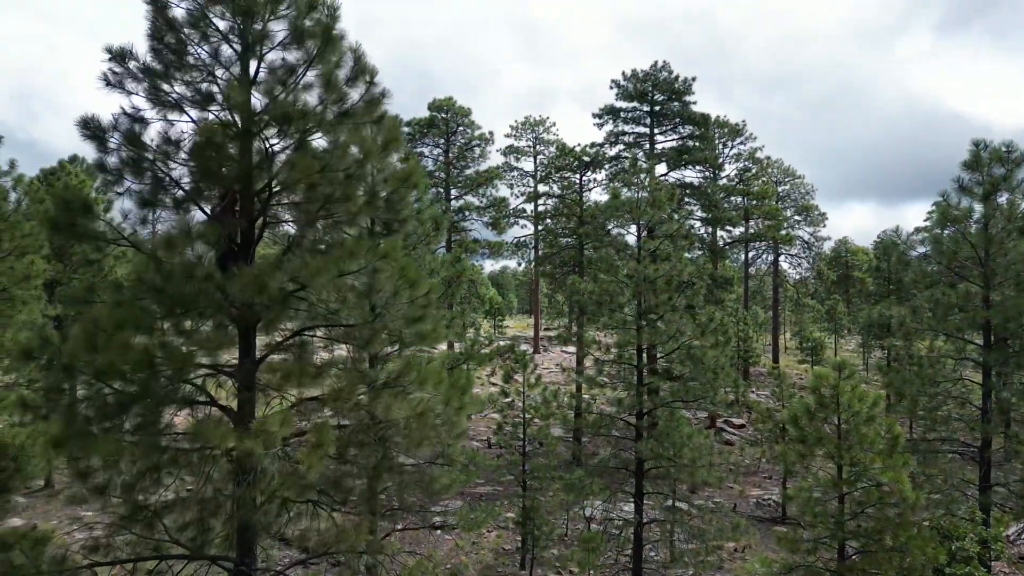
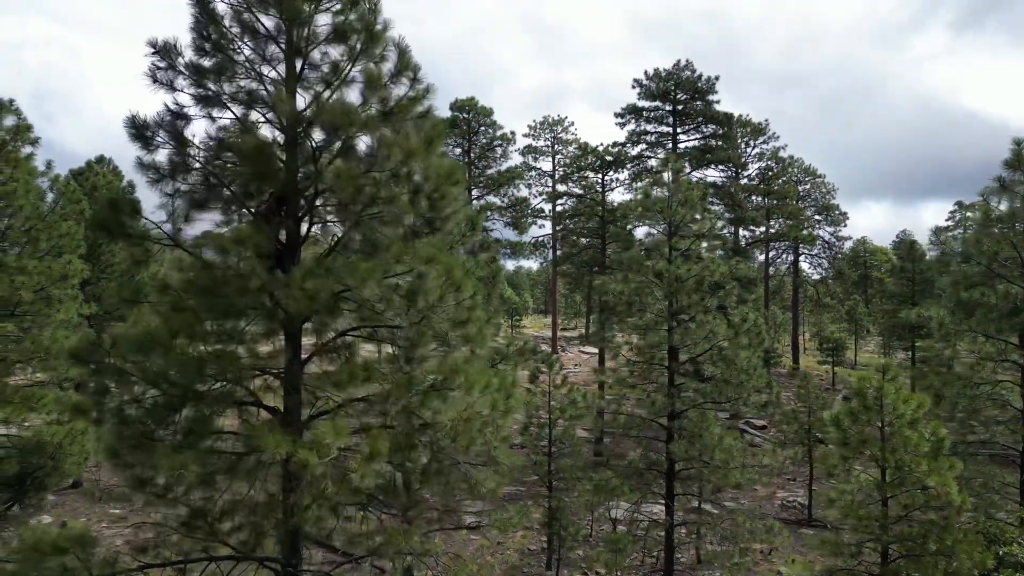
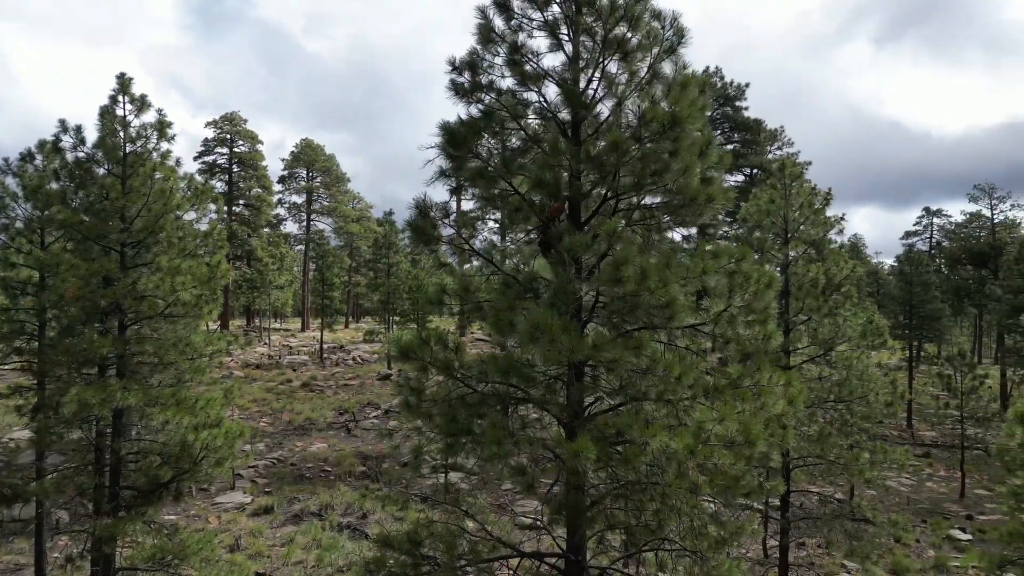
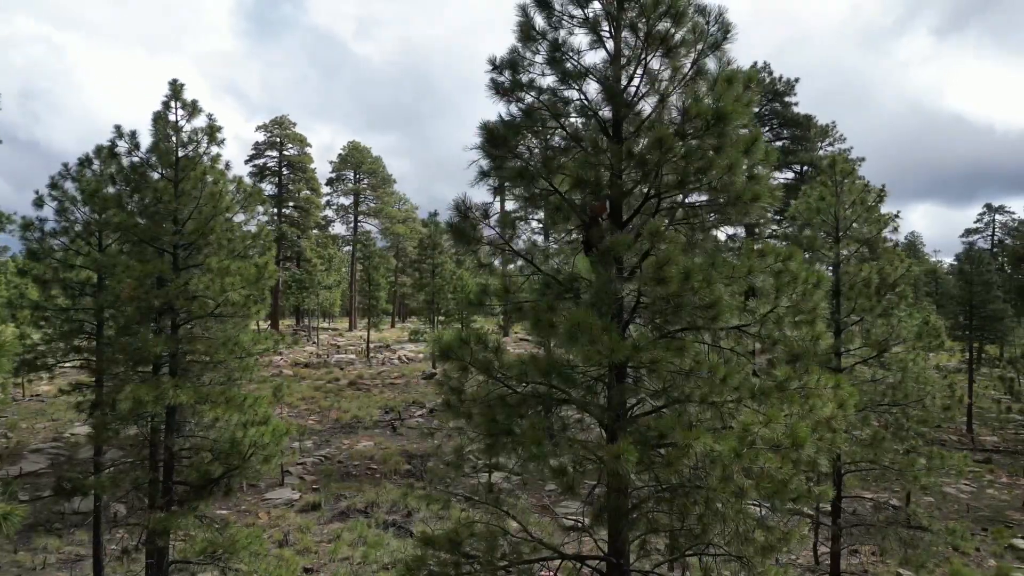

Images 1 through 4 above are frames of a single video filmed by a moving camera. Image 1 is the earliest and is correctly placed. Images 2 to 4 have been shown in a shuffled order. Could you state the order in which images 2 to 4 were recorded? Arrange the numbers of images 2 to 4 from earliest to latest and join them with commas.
2, 4, 3
